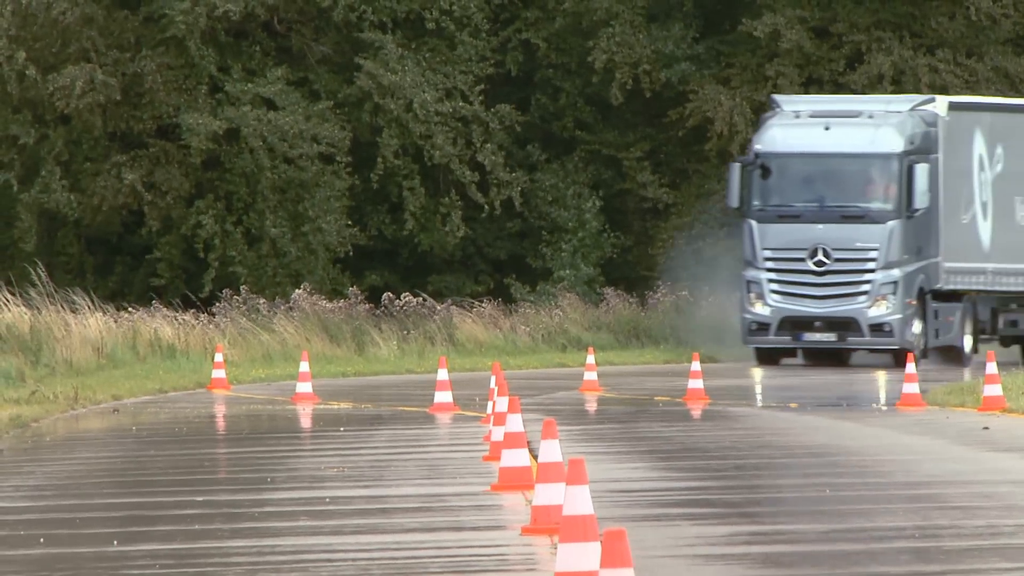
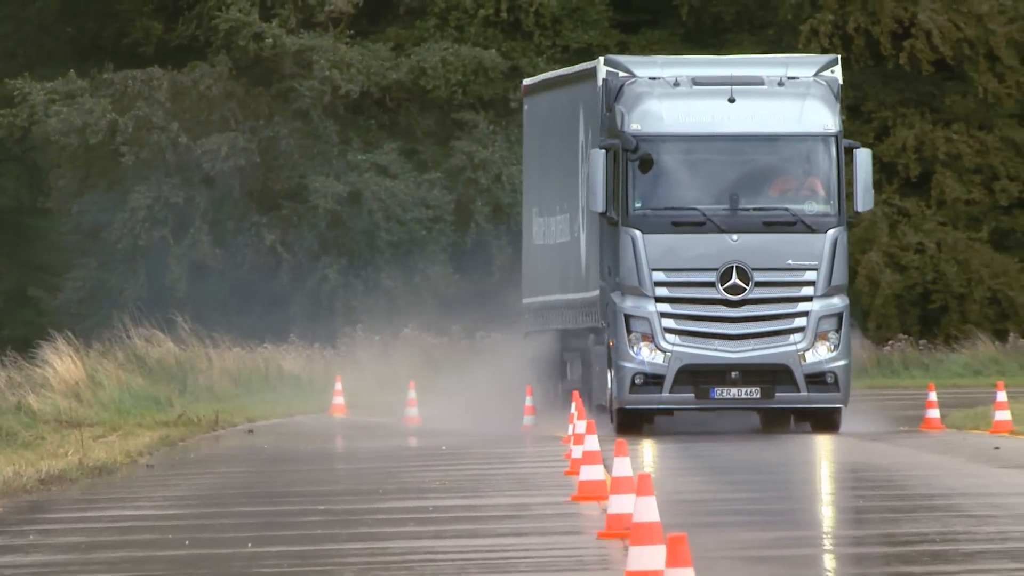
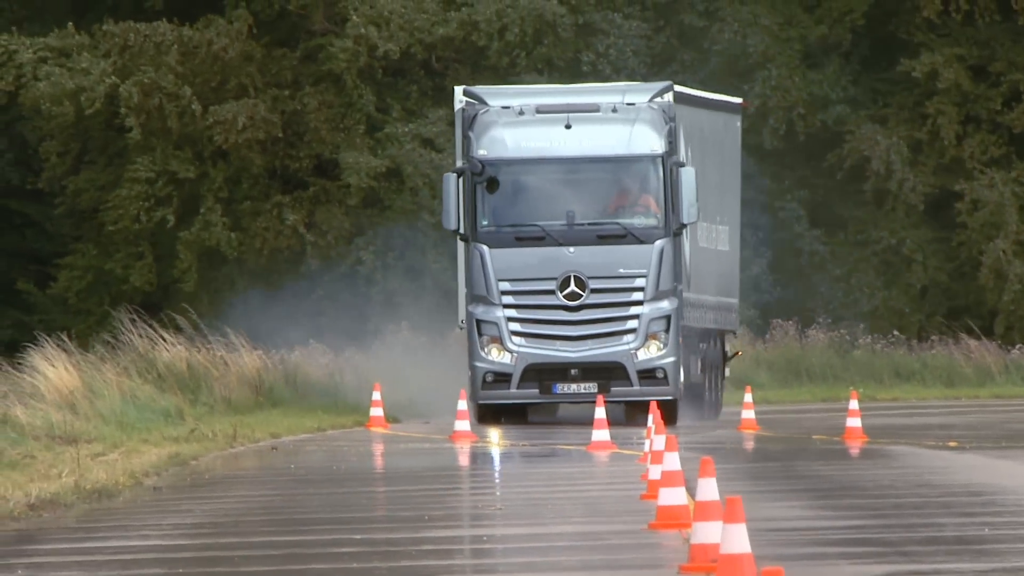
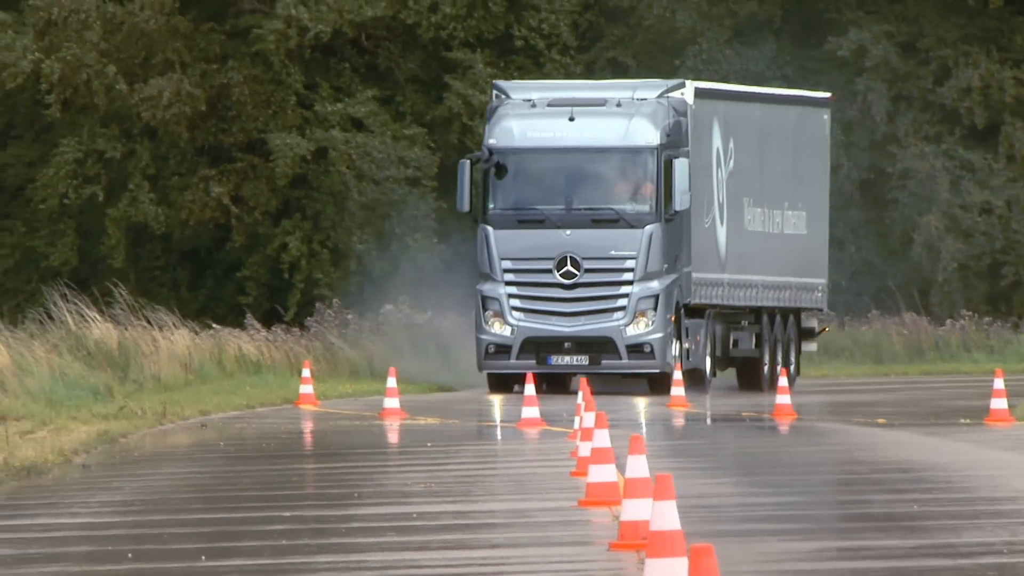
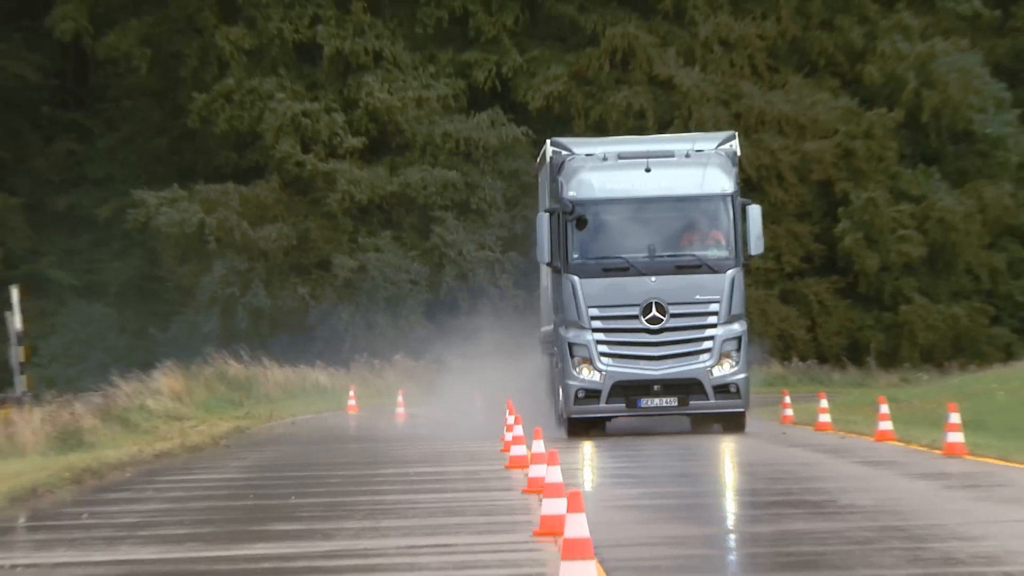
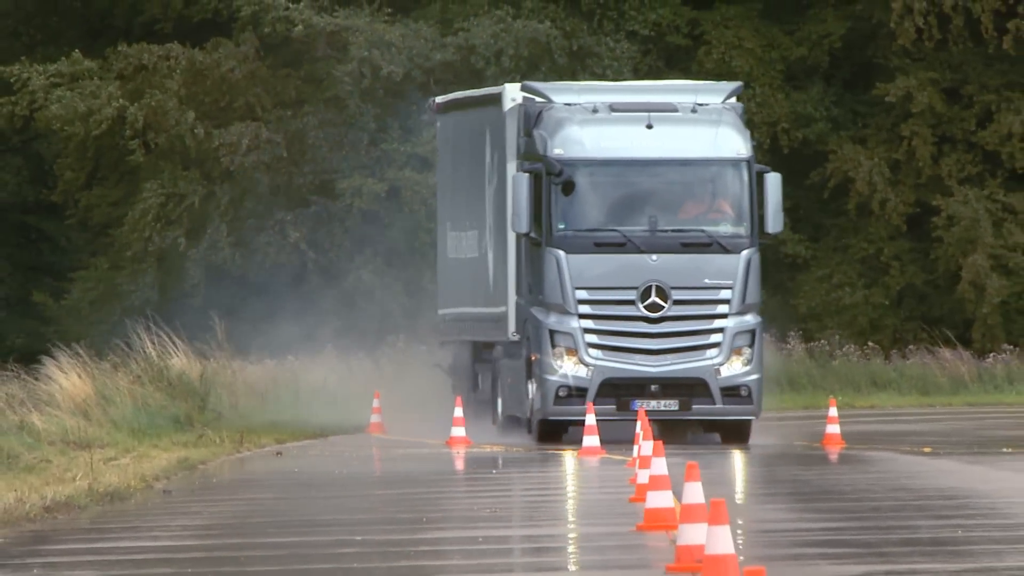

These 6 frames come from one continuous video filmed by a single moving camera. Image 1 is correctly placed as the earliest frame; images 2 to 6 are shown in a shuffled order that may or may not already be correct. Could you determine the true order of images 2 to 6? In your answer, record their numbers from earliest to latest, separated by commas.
4, 3, 6, 2, 5
